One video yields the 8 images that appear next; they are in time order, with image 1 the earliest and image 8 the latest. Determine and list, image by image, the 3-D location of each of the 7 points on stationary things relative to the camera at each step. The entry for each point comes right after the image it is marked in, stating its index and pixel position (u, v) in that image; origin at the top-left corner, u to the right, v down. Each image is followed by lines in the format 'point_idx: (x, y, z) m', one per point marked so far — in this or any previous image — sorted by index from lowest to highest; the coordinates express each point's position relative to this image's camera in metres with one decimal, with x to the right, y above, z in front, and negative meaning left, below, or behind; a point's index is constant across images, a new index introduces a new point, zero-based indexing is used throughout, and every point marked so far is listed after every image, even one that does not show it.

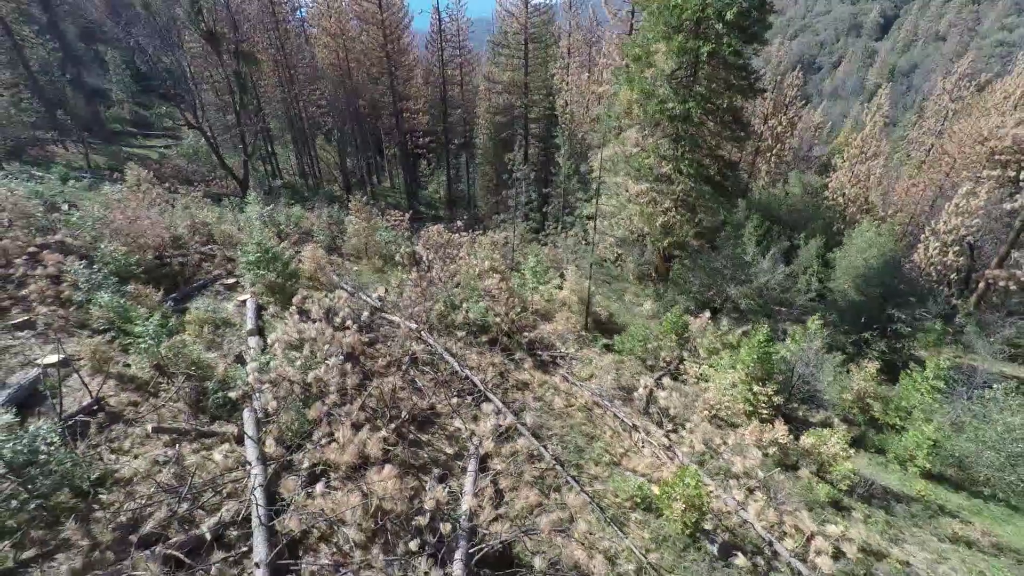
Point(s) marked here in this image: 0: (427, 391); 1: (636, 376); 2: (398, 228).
0: (-1.1, -1.3, +5.9) m
1: (+2.3, -1.6, +8.0) m
2: (-3.4, +1.7, +13.5) m
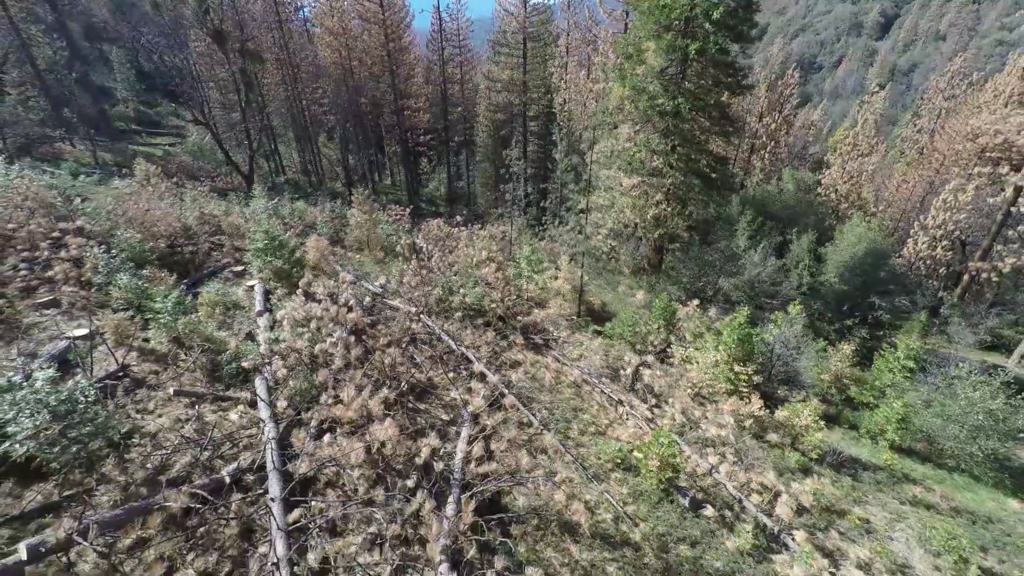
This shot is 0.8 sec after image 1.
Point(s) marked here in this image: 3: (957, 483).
0: (-1.2, -1.1, +6.4) m
1: (+2.2, -1.3, +8.5) m
2: (-3.5, +2.0, +13.9) m
3: (+6.8, -3.0, +6.8) m
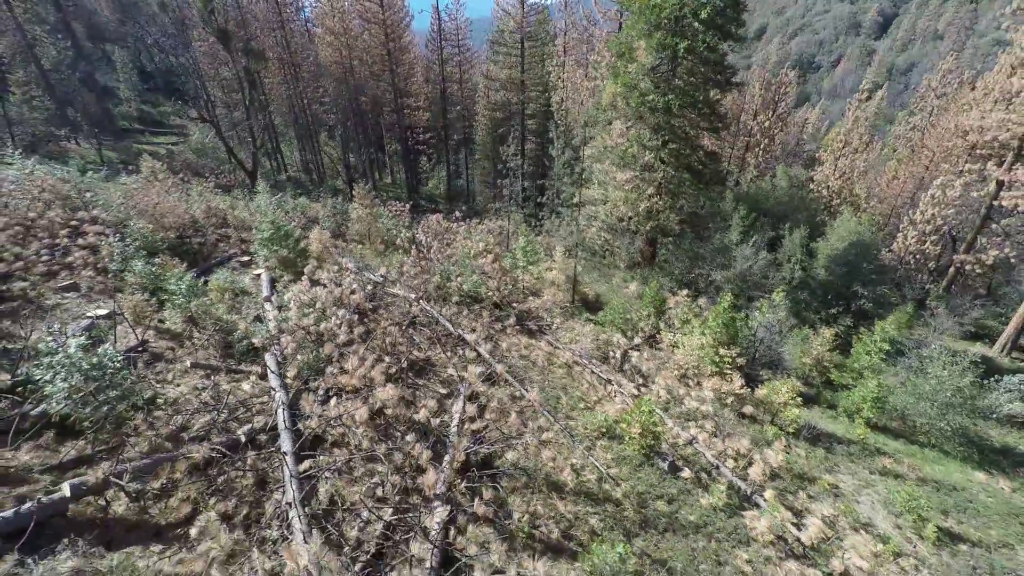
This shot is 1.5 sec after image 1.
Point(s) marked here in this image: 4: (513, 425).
0: (-1.3, -0.8, +6.8) m
1: (+2.1, -1.0, +8.9) m
2: (-3.6, +2.2, +14.3) m
3: (+6.7, -2.7, +7.2) m
4: (0.0, -1.6, +5.3) m
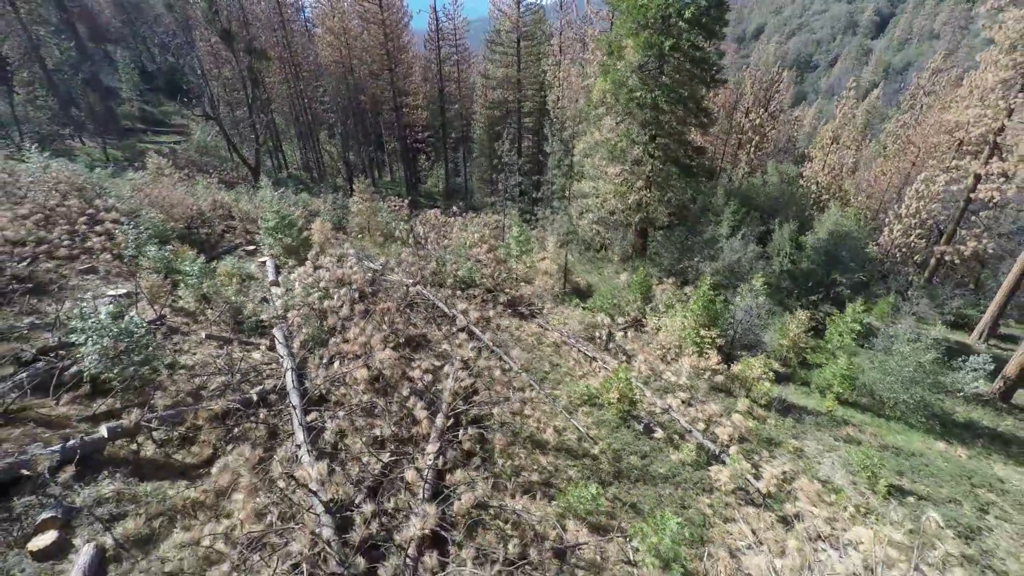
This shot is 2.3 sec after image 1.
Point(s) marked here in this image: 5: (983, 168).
0: (-1.5, -0.5, +7.3) m
1: (+1.9, -0.7, +9.4) m
2: (-3.8, +2.5, +14.8) m
3: (+6.5, -2.4, +7.7) m
4: (-0.2, -1.3, +5.8) m
5: (+14.3, +3.7, +13.6) m
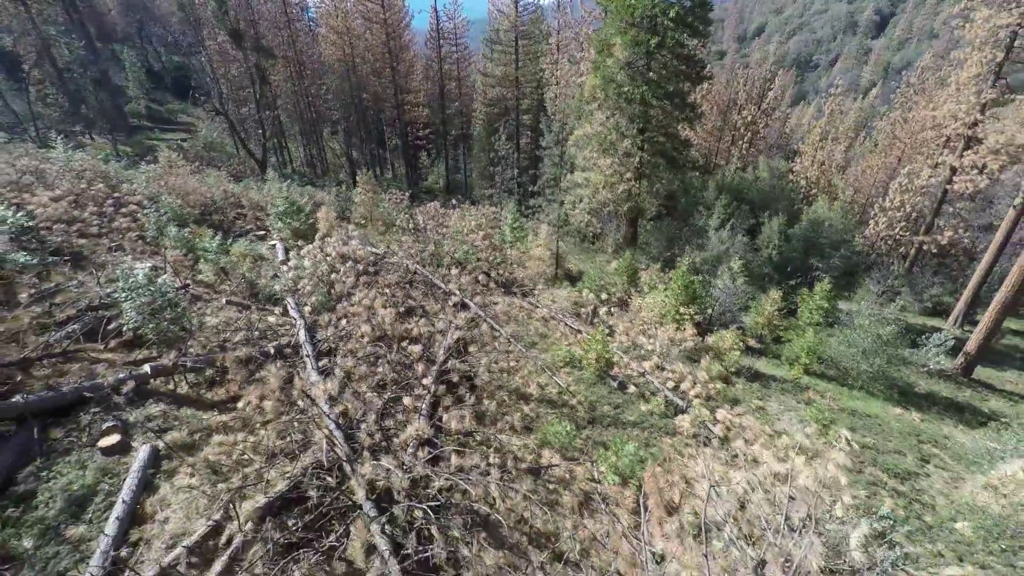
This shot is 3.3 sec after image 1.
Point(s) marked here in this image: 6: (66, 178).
0: (-1.7, -0.1, +7.9) m
1: (+1.7, -0.3, +10.0) m
2: (-3.9, +3.0, +15.5) m
3: (+6.3, -2.0, +8.3) m
4: (-0.3, -0.9, +6.5) m
5: (+14.2, +4.1, +14.3) m
6: (-9.0, +2.2, +9.0) m
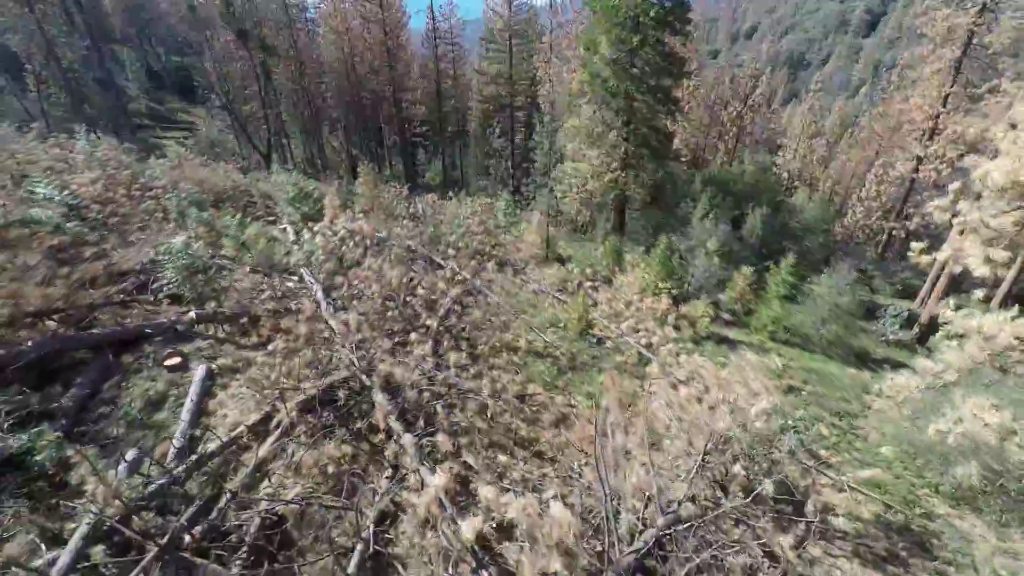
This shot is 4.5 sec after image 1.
0: (-1.8, +0.4, +8.8) m
1: (+1.6, +0.2, +10.9) m
2: (-4.1, +3.5, +16.3) m
3: (+6.2, -1.4, +9.2) m
4: (-0.5, -0.4, +7.3) m
5: (+14.0, +4.7, +15.2) m
6: (-9.2, +2.7, +9.8) m
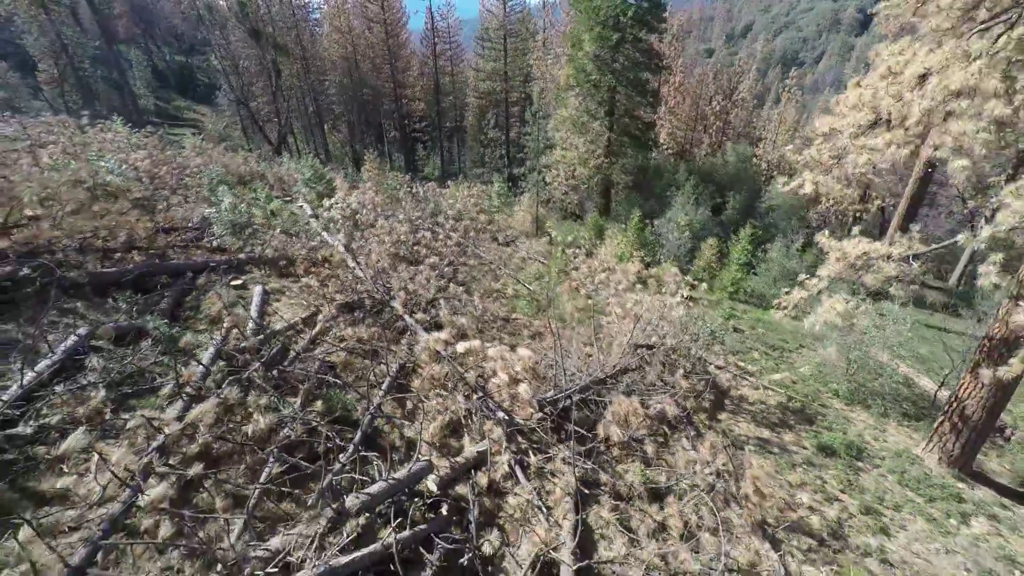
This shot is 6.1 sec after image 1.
0: (-2.0, +1.2, +10.2) m
1: (+1.3, +1.0, +12.3) m
2: (-4.4, +4.3, +17.7) m
3: (+6.0, -0.6, +10.6) m
4: (-0.7, +0.5, +8.7) m
5: (+13.7, +5.5, +16.6) m
6: (-9.4, +3.5, +11.2) m
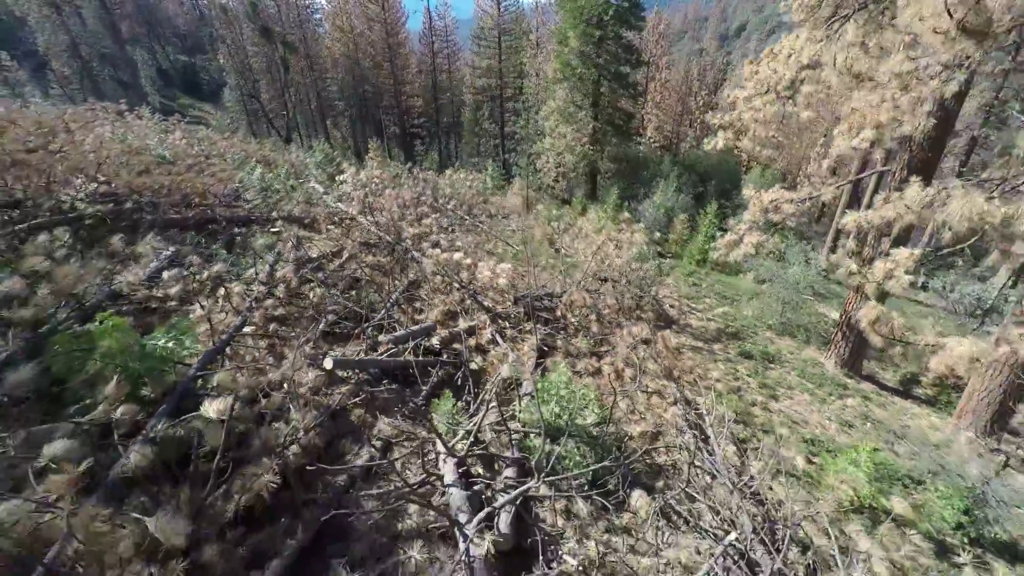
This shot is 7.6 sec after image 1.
0: (-2.3, +2.1, +11.5) m
1: (+1.1, +1.9, +13.6) m
2: (-4.7, +5.1, +19.0) m
3: (+5.7, +0.3, +12.0) m
4: (-0.9, +1.3, +10.0) m
5: (+13.4, +6.4, +18.0) m
6: (-9.6, +4.3, +12.5) m
